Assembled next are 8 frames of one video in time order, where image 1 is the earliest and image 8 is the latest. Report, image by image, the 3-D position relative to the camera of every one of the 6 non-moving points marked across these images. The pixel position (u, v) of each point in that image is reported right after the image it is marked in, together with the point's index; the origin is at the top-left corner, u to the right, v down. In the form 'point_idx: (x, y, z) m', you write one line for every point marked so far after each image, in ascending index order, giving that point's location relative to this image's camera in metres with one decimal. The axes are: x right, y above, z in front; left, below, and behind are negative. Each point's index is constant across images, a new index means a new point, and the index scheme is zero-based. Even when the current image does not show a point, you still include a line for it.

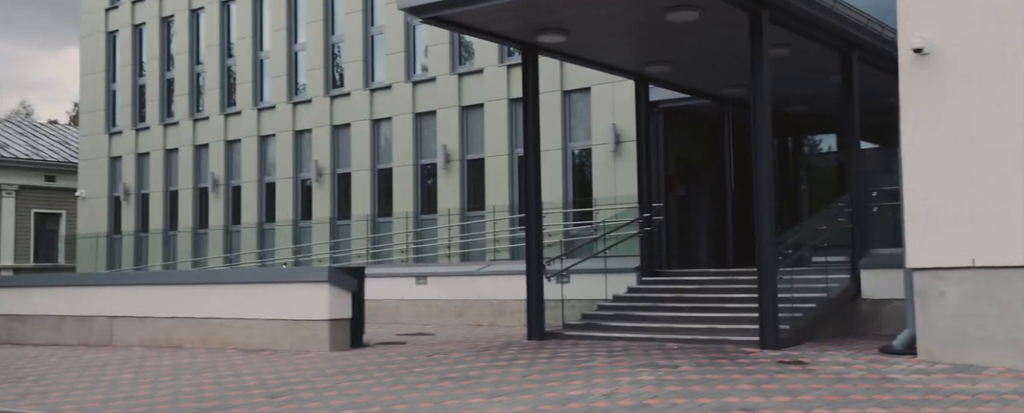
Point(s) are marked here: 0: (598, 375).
0: (+0.7, -1.4, +8.7) m
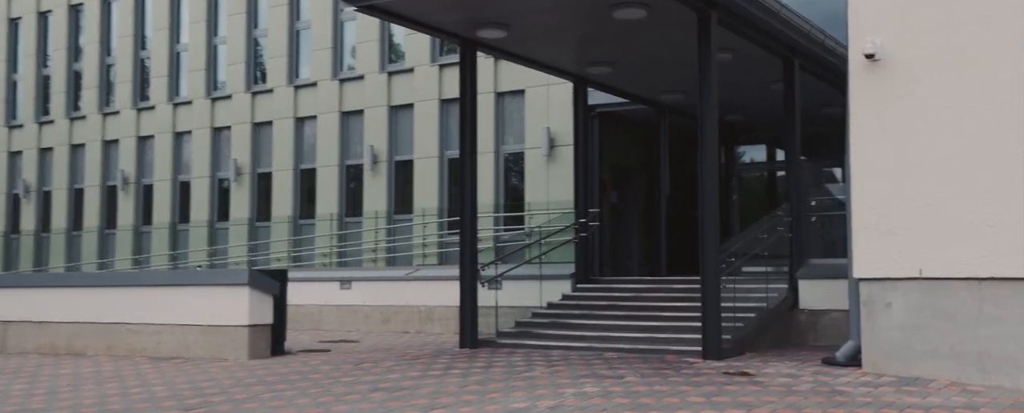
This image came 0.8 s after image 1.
0: (+0.2, -1.4, +8.3) m
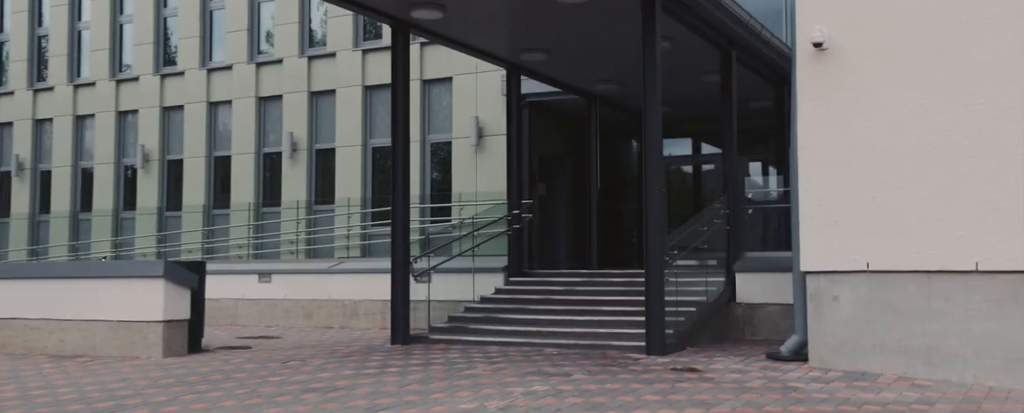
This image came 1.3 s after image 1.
0: (-0.2, -1.3, +7.8) m
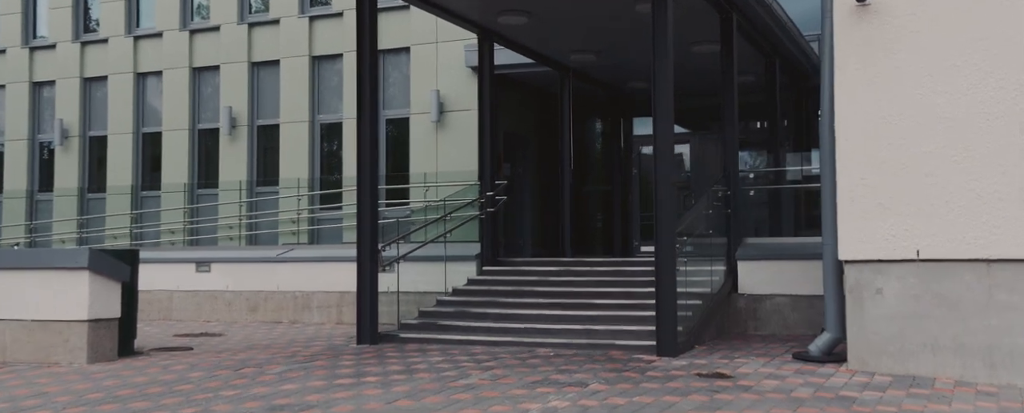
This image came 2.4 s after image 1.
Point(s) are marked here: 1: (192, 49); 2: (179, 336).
0: (-0.1, -1.2, +6.5) m
1: (-5.3, +2.6, +17.6) m
2: (-3.7, -1.4, +11.8) m
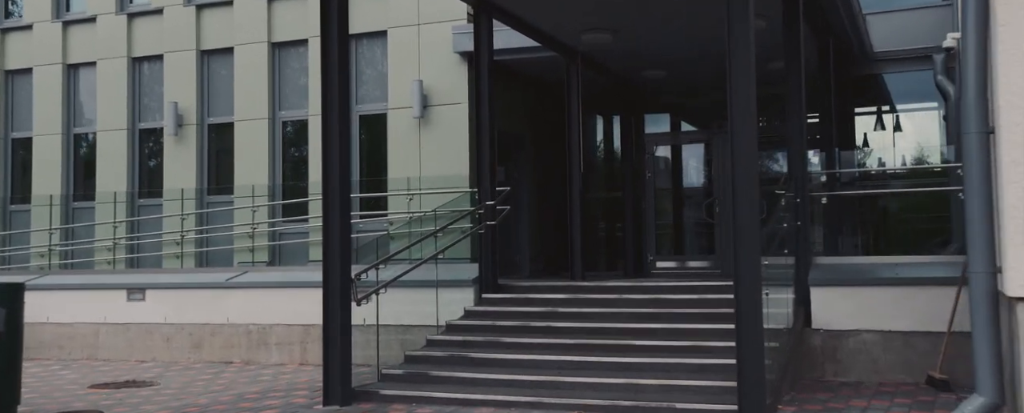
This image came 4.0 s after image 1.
0: (+0.1, -1.3, +4.1) m
1: (-5.4, +2.4, +15.1) m
2: (-3.7, -1.6, +9.3) m
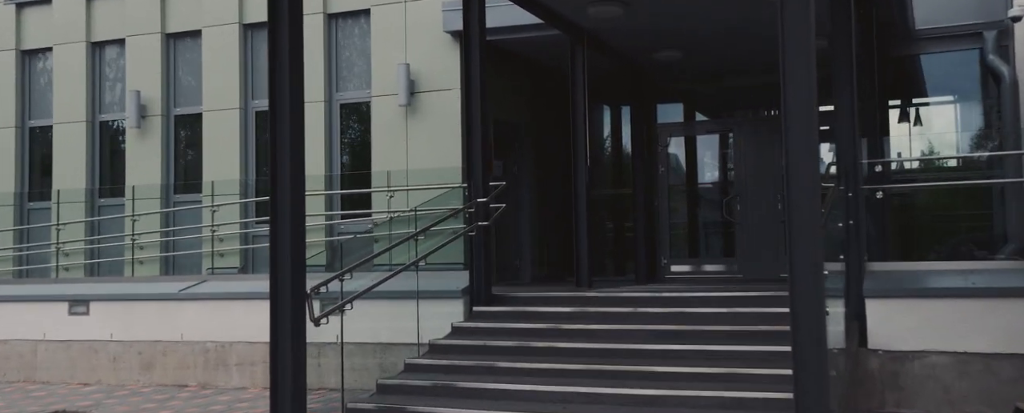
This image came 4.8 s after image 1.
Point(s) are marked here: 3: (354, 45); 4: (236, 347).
0: (0.0, -1.2, +2.6) m
1: (-5.5, +2.4, +13.7) m
2: (-3.7, -1.6, +7.9) m
3: (-1.9, +1.9, +12.5) m
4: (-2.4, -1.2, +9.1) m
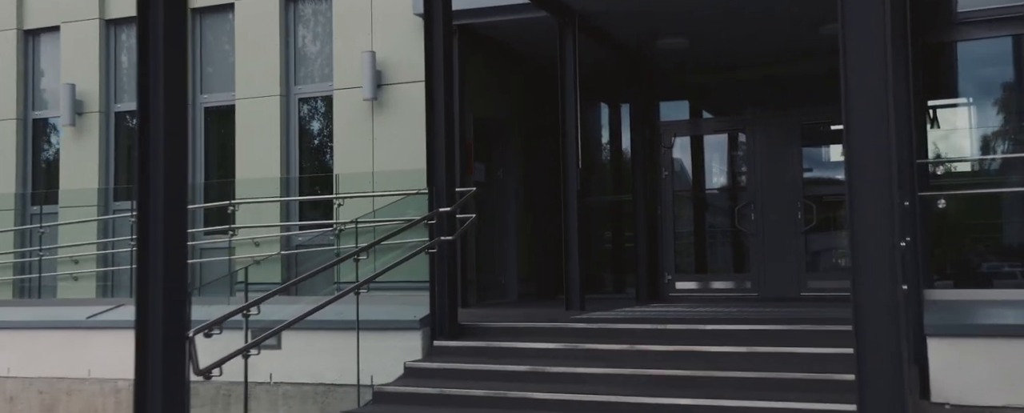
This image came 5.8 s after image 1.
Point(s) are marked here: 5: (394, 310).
0: (-0.2, -1.3, +1.1) m
1: (-5.6, +2.3, +12.1) m
2: (-3.9, -1.6, +6.4) m
3: (-2.1, +1.8, +11.0) m
4: (-2.6, -1.3, +7.5) m
5: (-0.7, -0.7, +6.9) m
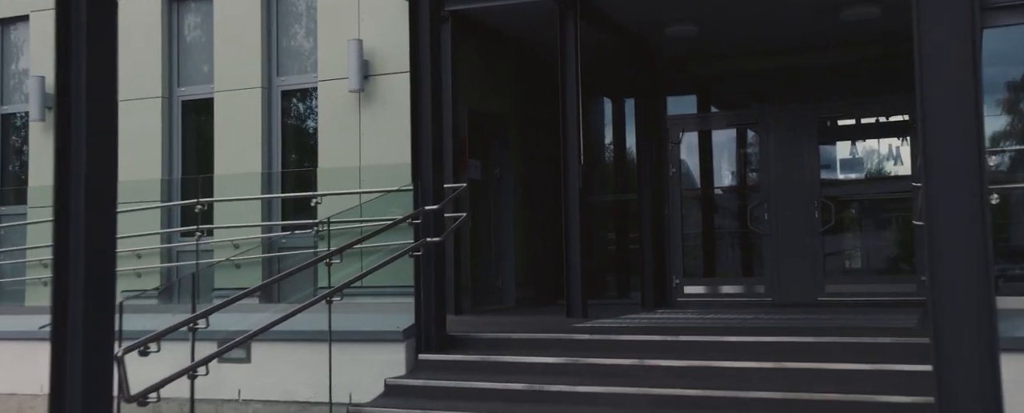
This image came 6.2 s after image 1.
0: (-0.2, -1.3, +0.4) m
1: (-5.7, +2.3, +11.4) m
2: (-3.9, -1.6, +5.7) m
3: (-2.1, +1.8, +10.3) m
4: (-2.6, -1.3, +6.8) m
5: (-0.7, -0.7, +6.2) m
